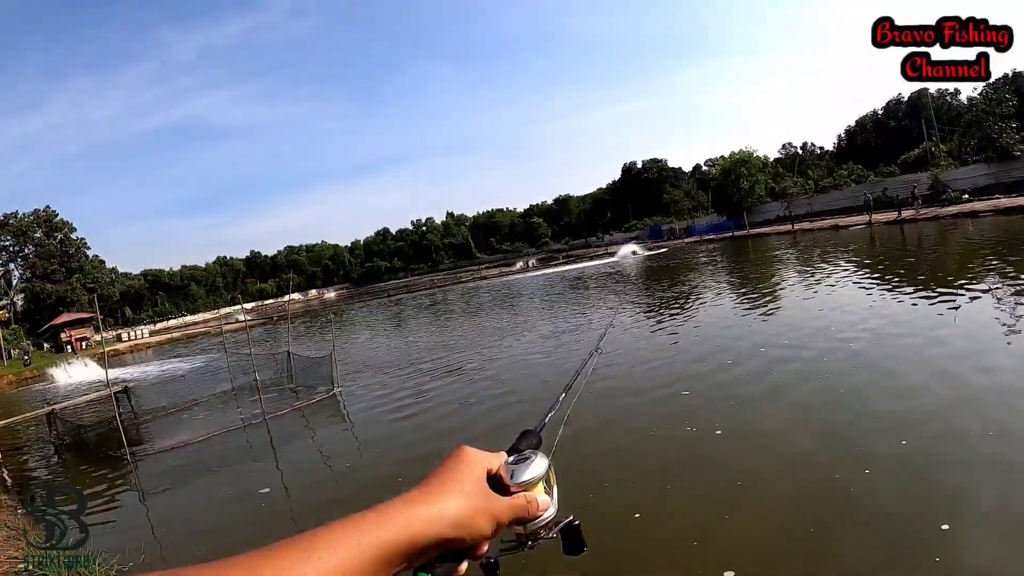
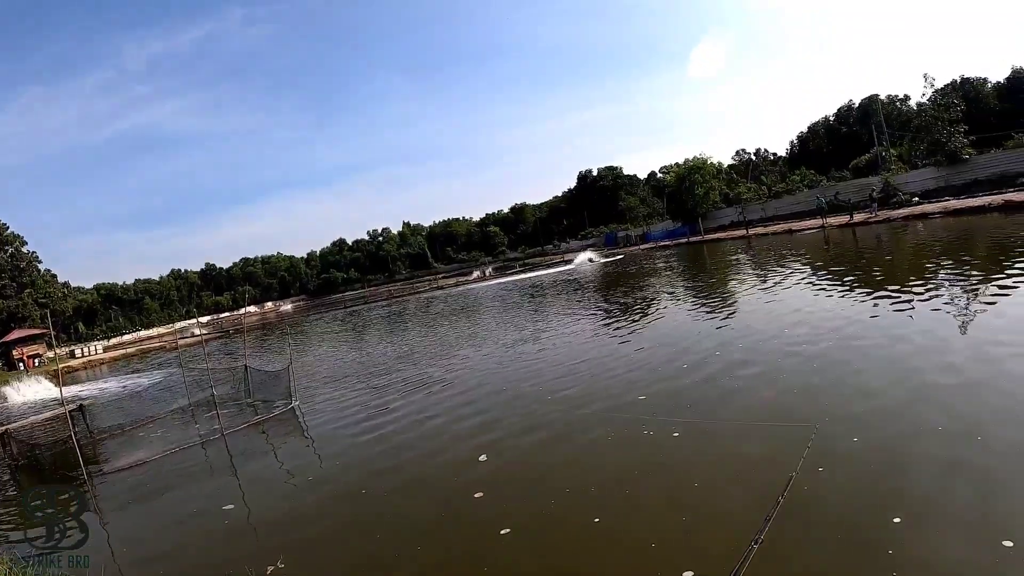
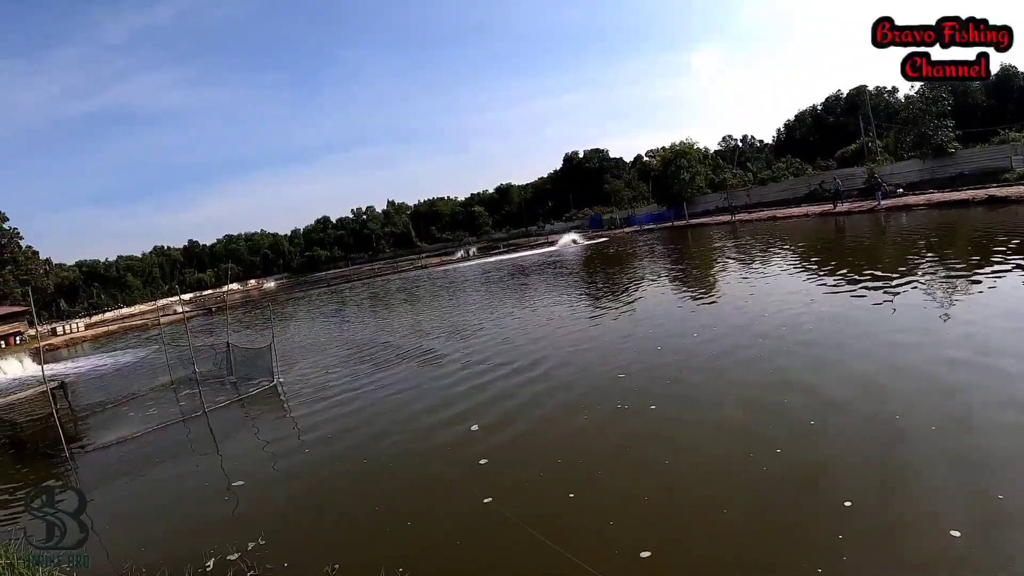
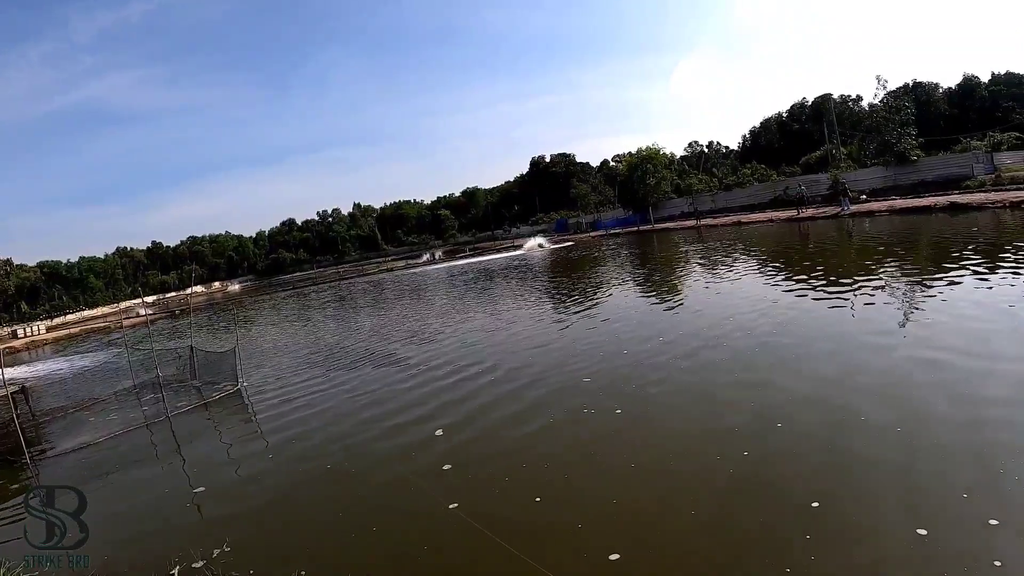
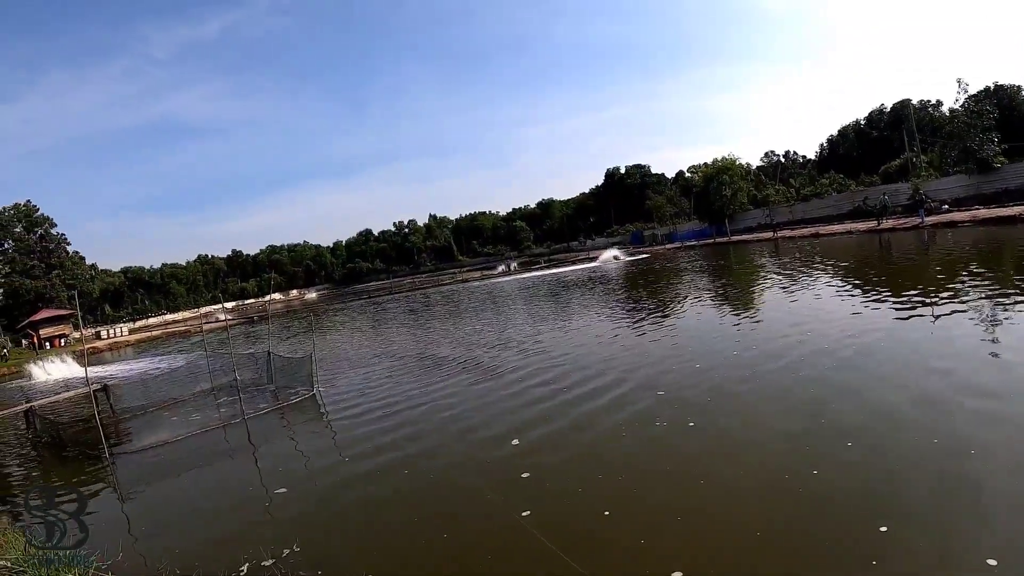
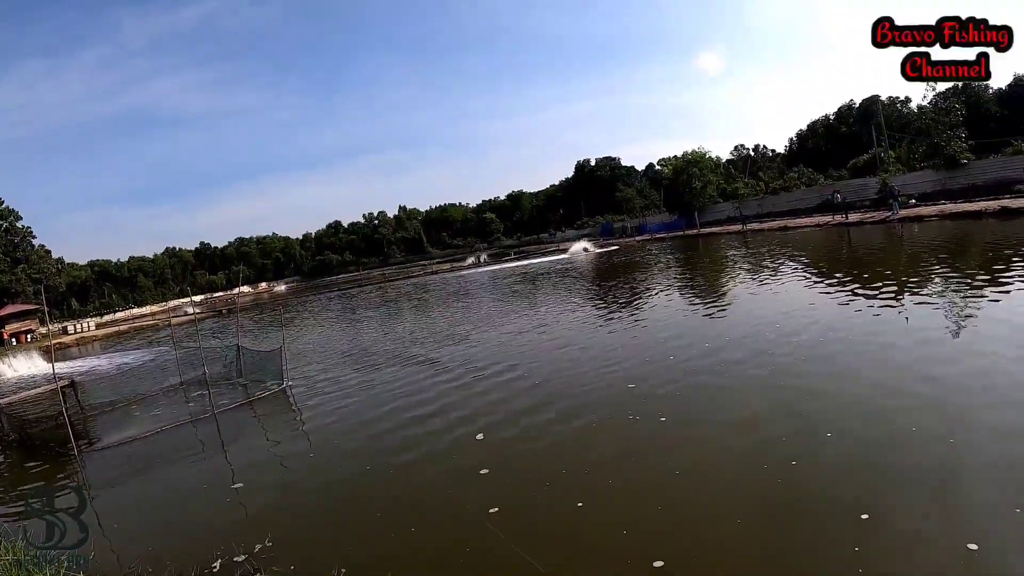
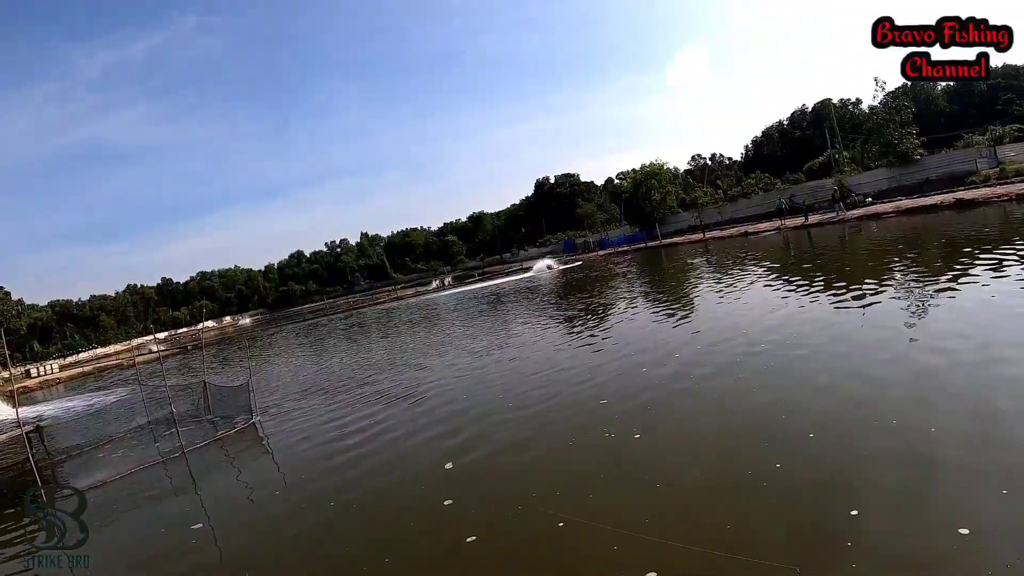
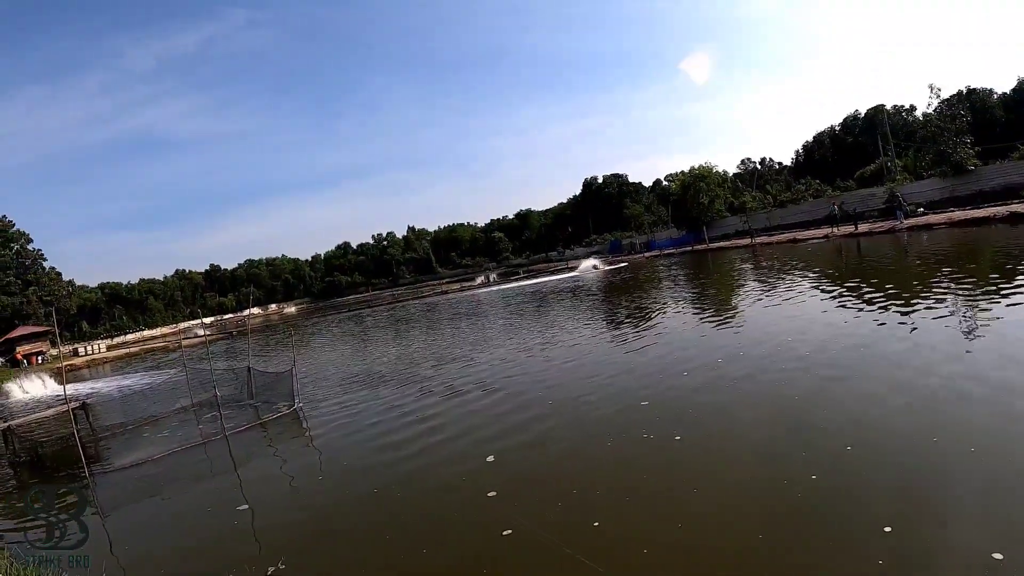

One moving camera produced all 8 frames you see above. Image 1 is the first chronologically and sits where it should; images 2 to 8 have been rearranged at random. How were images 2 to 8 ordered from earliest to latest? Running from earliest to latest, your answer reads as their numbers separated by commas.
2, 7, 8, 6, 4, 3, 5
